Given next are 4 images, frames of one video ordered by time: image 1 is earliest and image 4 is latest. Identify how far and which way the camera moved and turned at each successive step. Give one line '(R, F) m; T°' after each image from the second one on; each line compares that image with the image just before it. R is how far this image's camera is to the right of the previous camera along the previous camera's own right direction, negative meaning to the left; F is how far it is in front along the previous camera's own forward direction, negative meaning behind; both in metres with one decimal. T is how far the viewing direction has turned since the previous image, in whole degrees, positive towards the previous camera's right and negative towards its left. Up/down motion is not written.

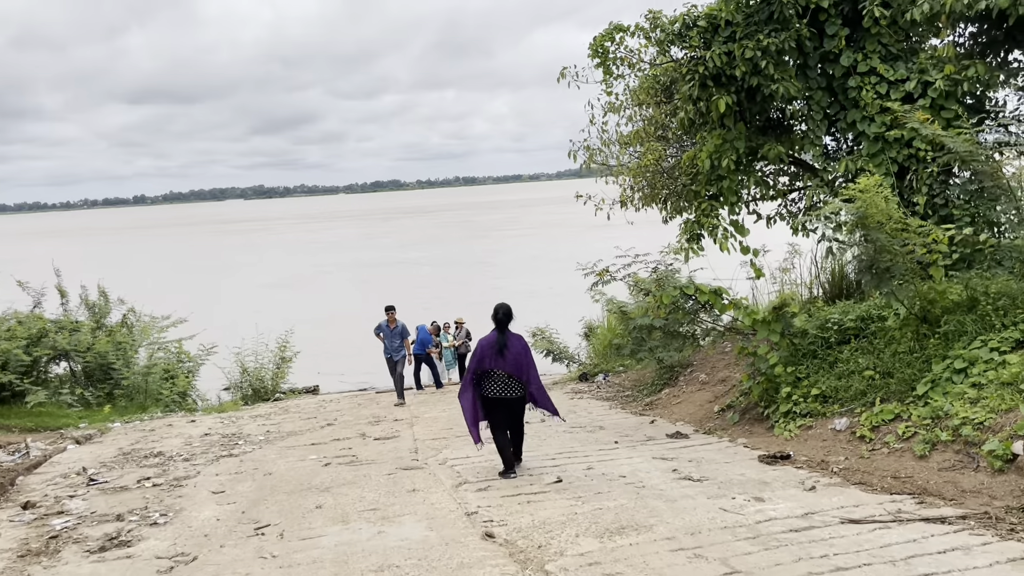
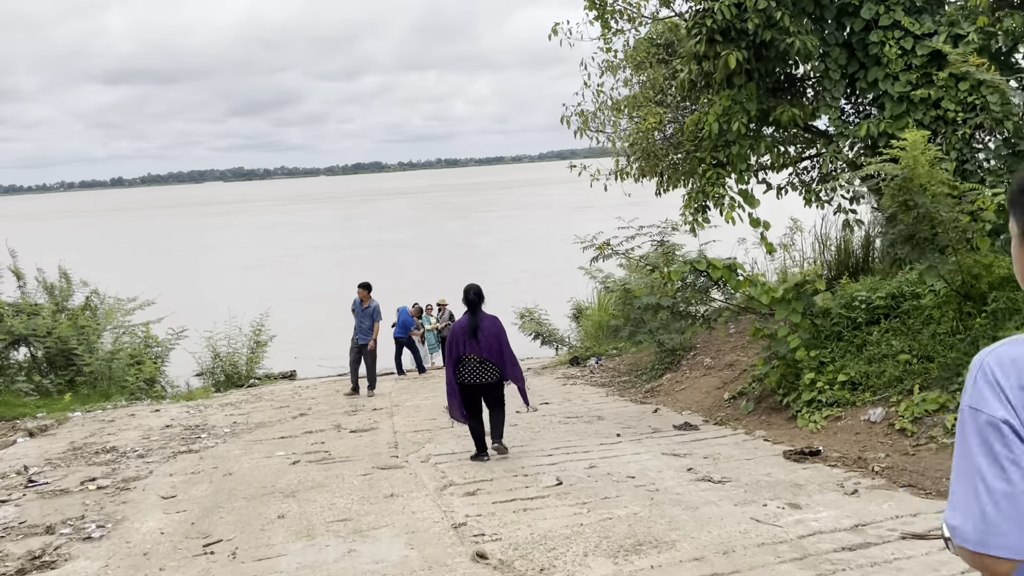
(-0.1, +0.8) m; +1°
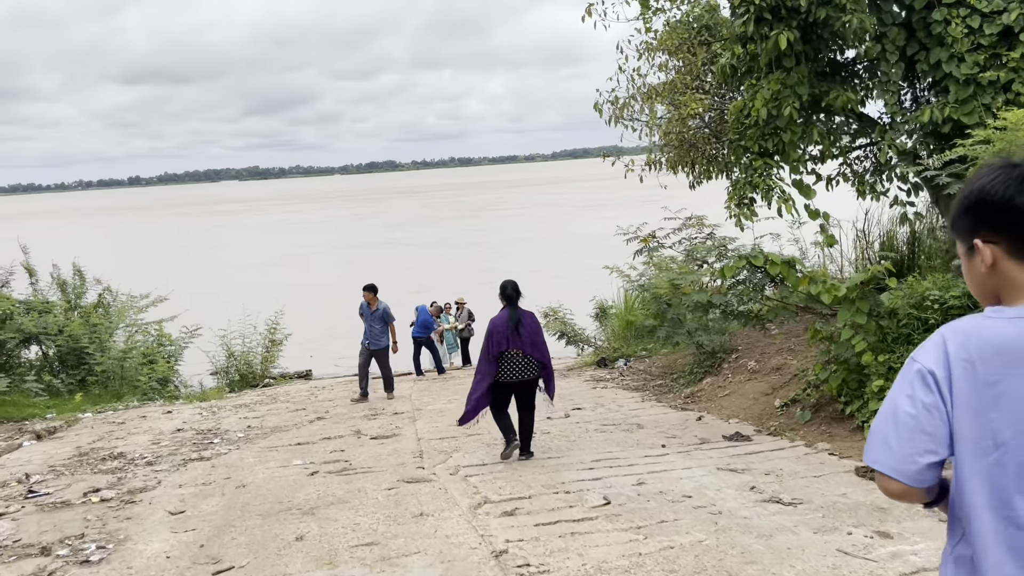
(-0.2, +0.5) m; -1°
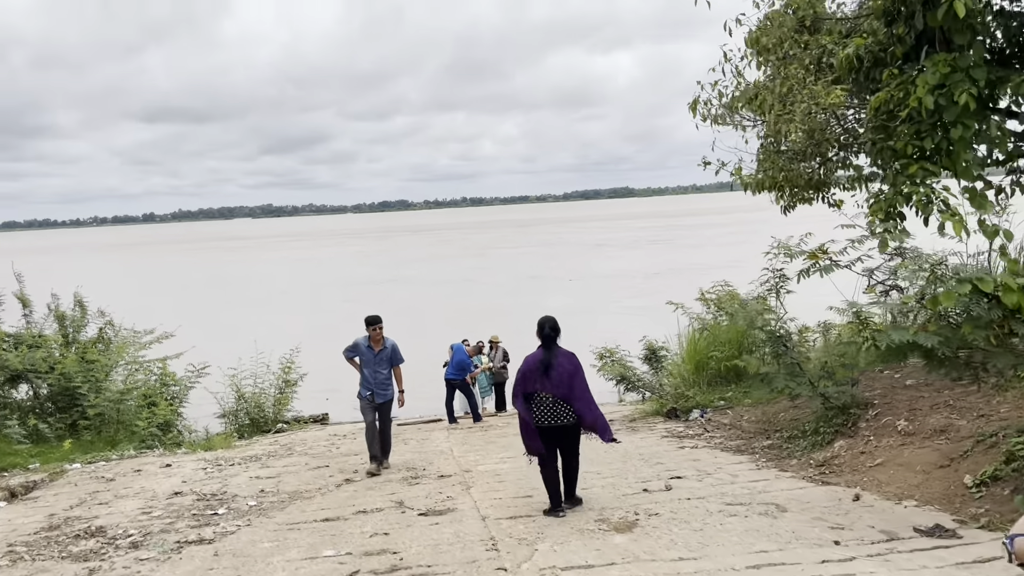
(-0.6, +1.6) m; -1°
